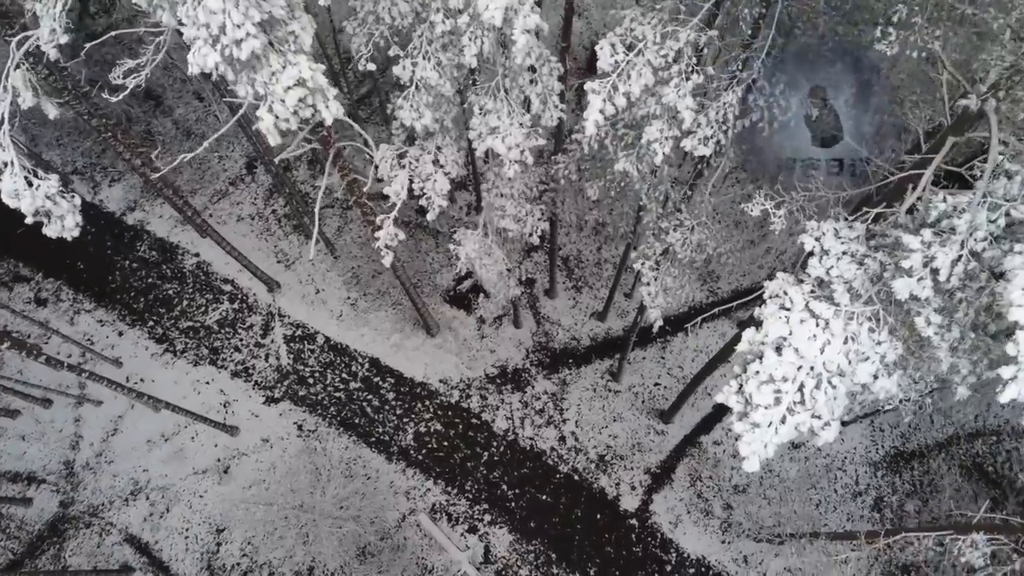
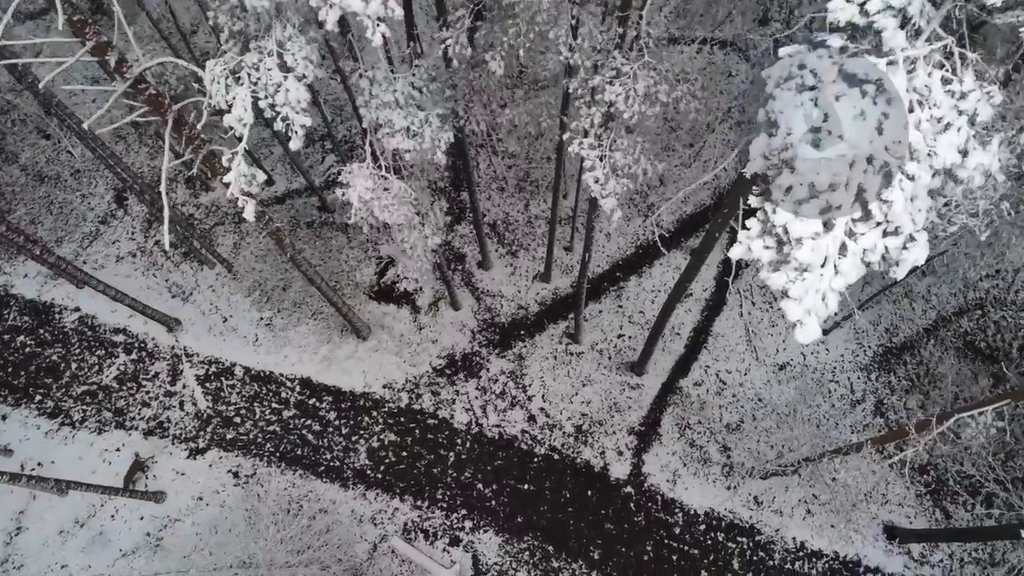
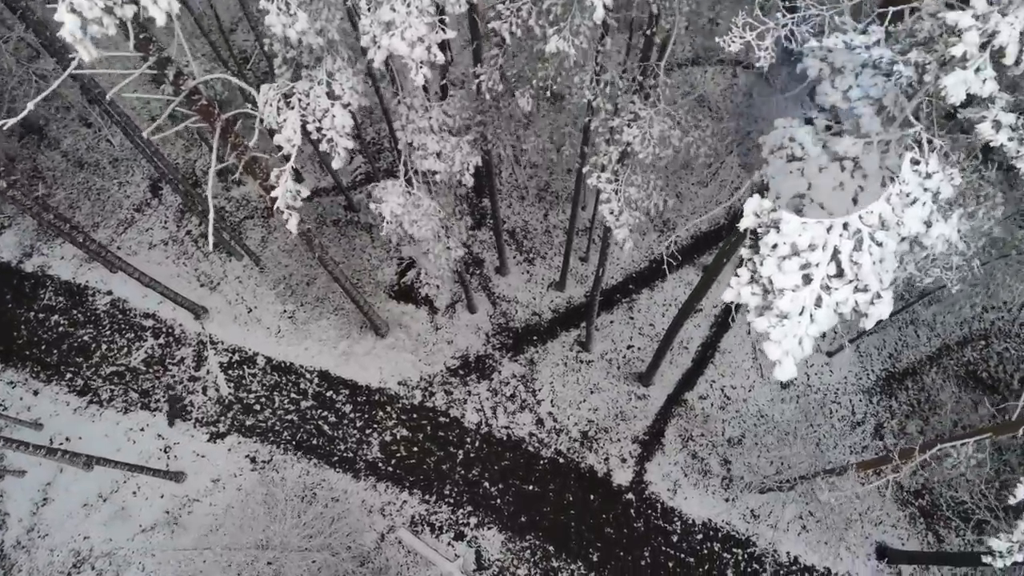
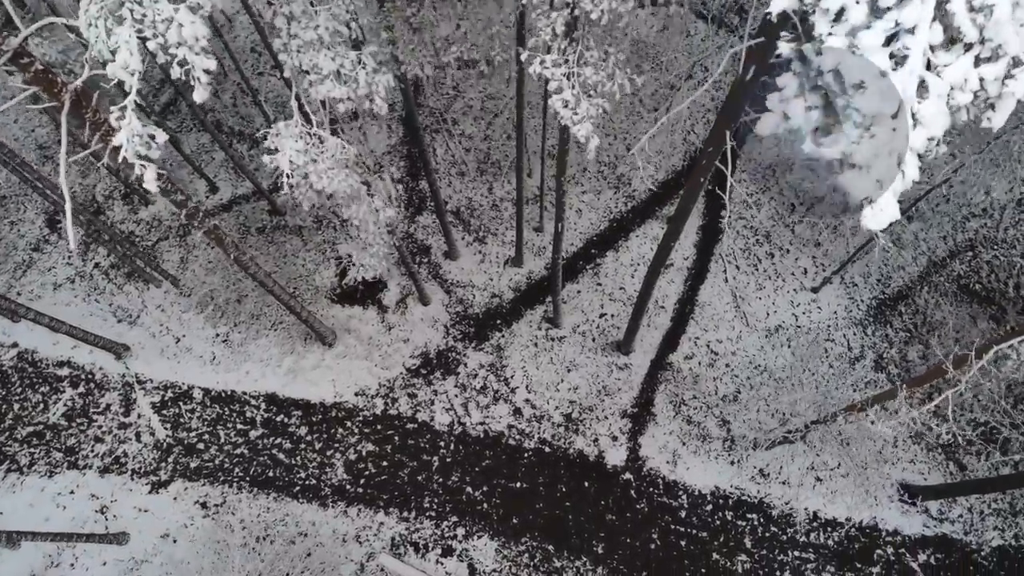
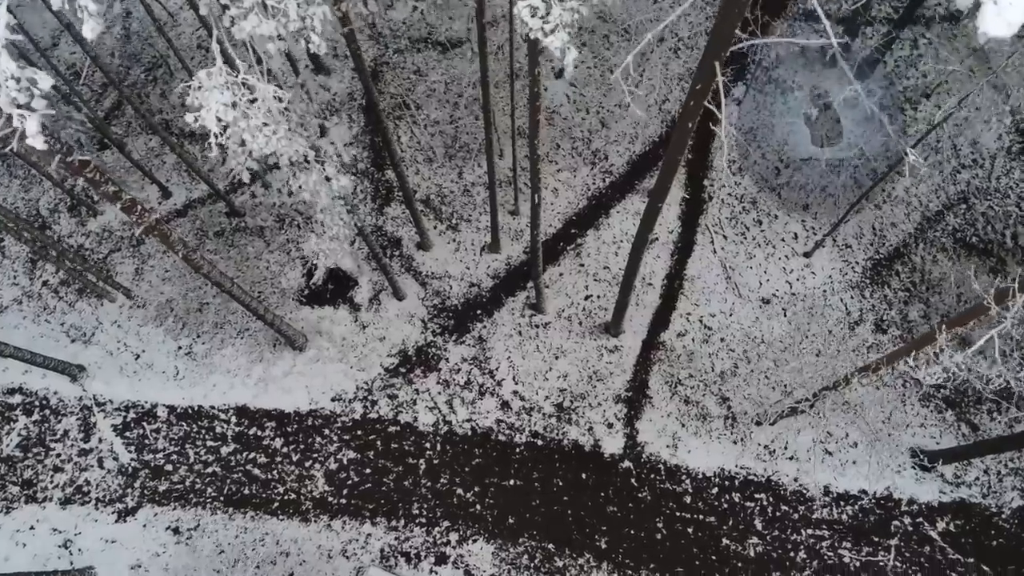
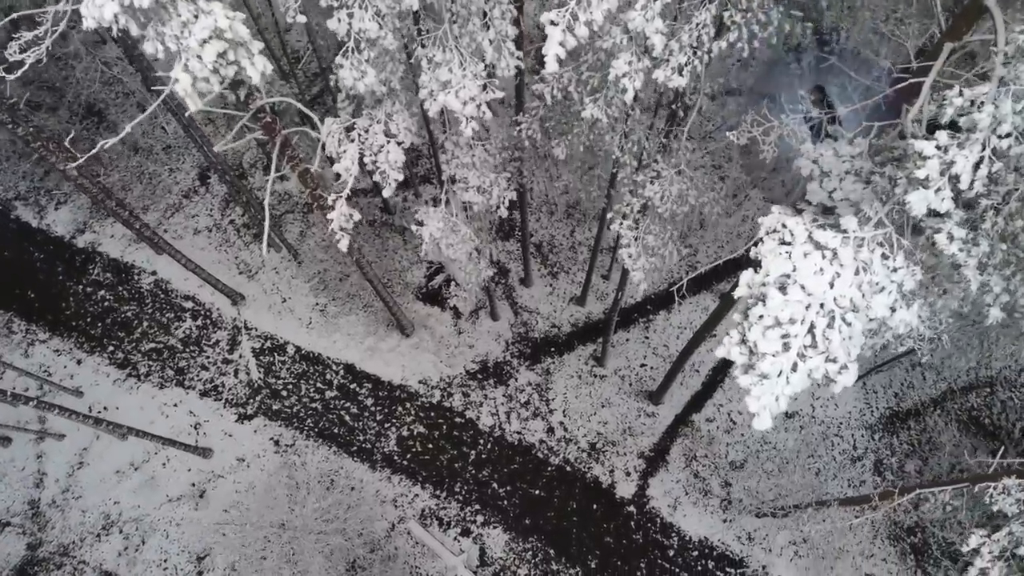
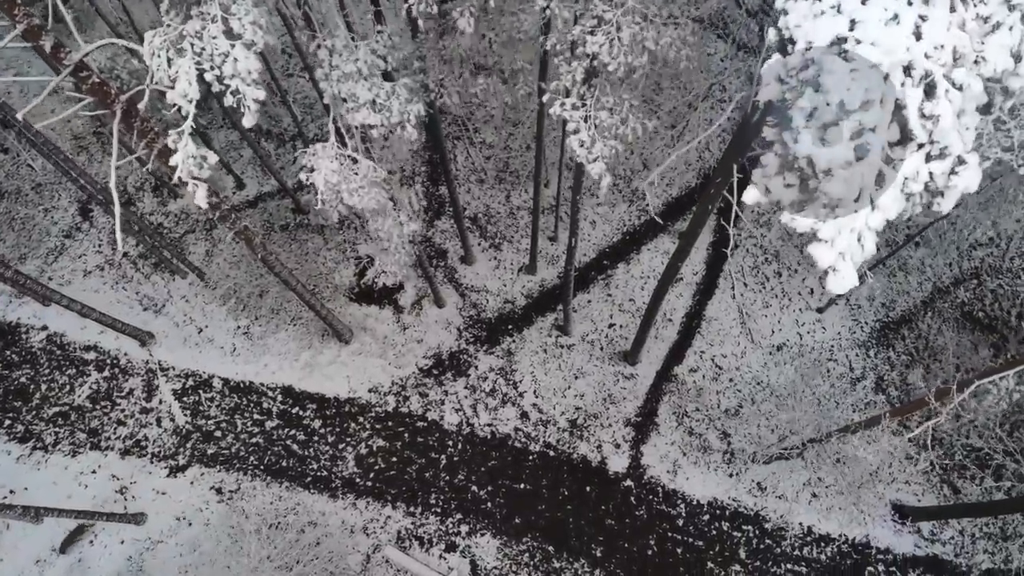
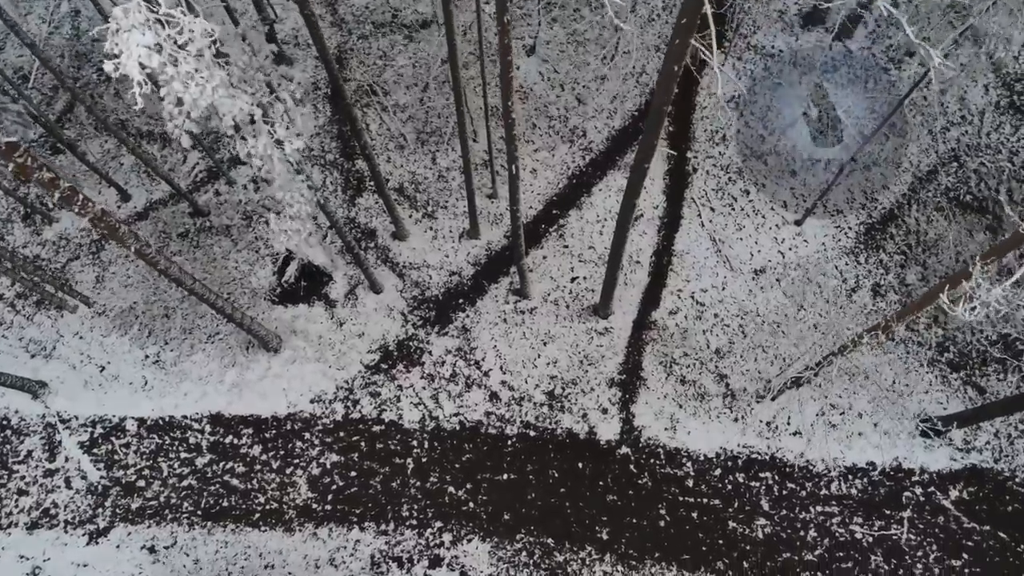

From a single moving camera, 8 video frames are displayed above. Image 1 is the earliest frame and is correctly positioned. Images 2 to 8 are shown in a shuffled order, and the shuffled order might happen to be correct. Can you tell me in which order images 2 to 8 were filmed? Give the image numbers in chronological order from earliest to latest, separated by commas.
6, 3, 2, 7, 4, 5, 8
